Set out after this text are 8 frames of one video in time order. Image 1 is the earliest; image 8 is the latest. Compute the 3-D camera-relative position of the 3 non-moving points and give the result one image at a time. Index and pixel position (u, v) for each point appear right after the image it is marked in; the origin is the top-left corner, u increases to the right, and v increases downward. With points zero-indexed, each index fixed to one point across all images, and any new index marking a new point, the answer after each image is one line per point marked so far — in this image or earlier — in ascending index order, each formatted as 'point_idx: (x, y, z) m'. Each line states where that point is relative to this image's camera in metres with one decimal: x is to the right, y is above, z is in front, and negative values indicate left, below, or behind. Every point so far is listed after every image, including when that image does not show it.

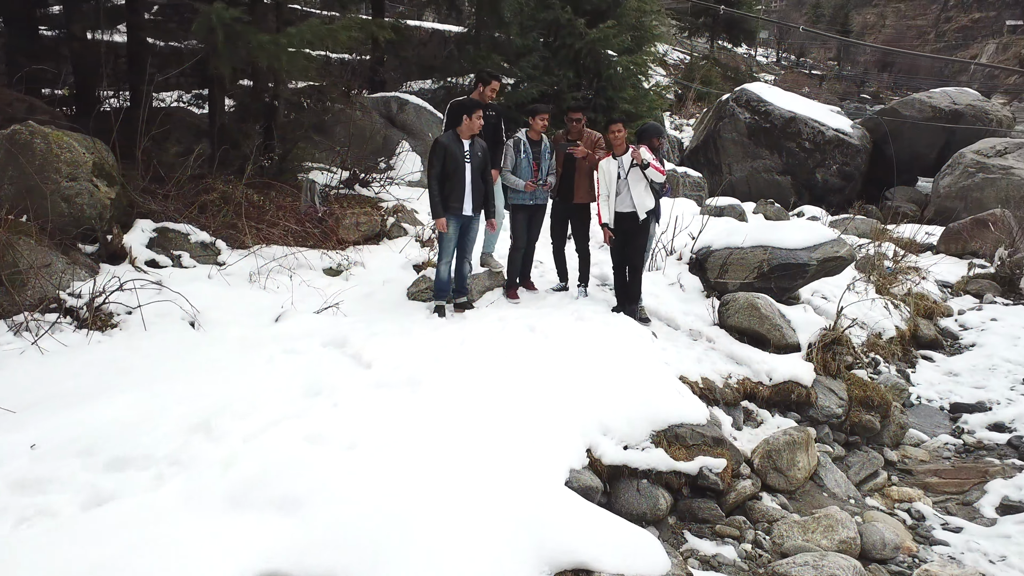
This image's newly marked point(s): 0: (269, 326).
0: (-1.5, -0.2, +4.8) m
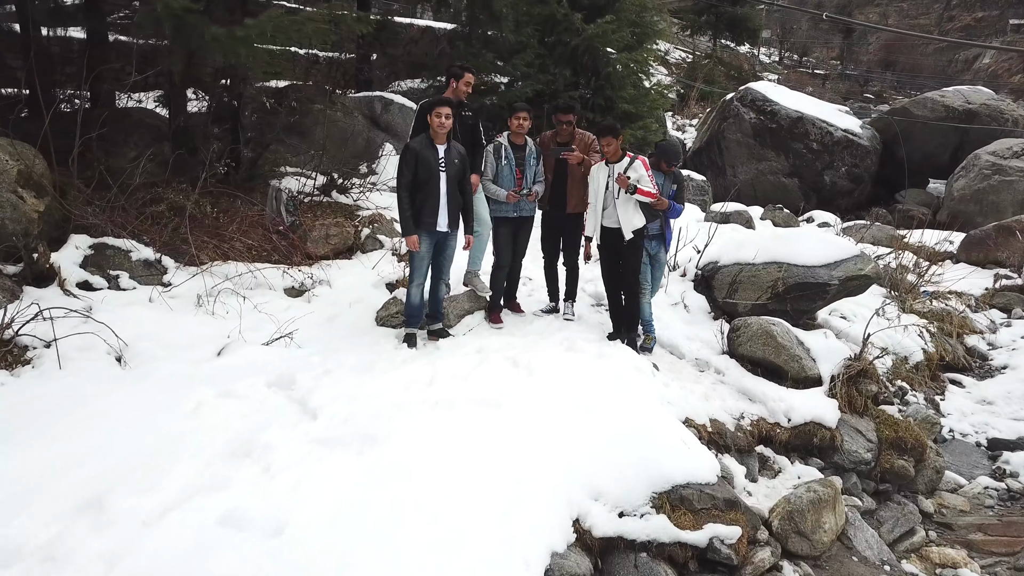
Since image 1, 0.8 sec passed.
0: (-1.6, -0.4, +4.1) m
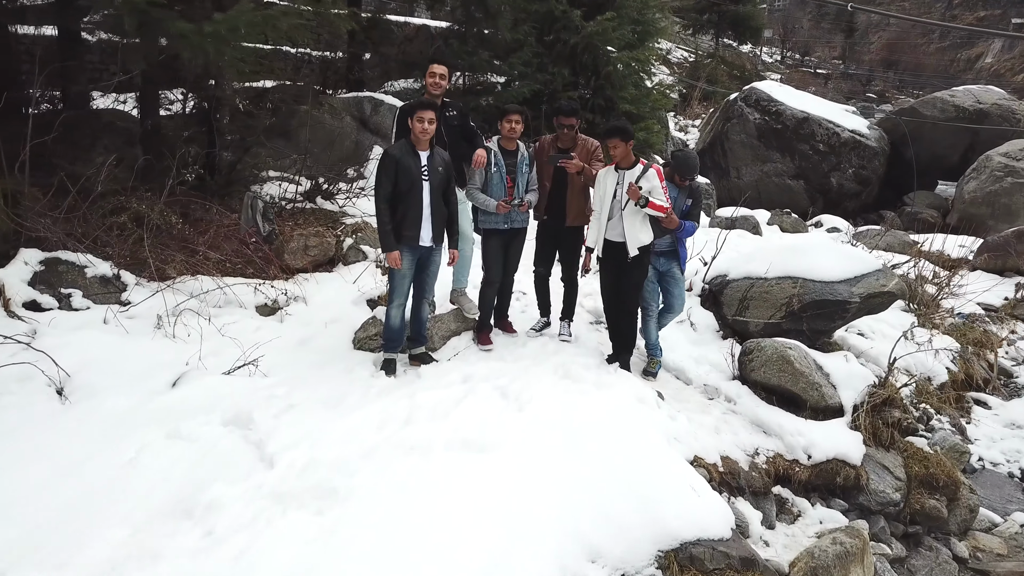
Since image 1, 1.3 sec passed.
0: (-1.7, -0.5, +3.7) m
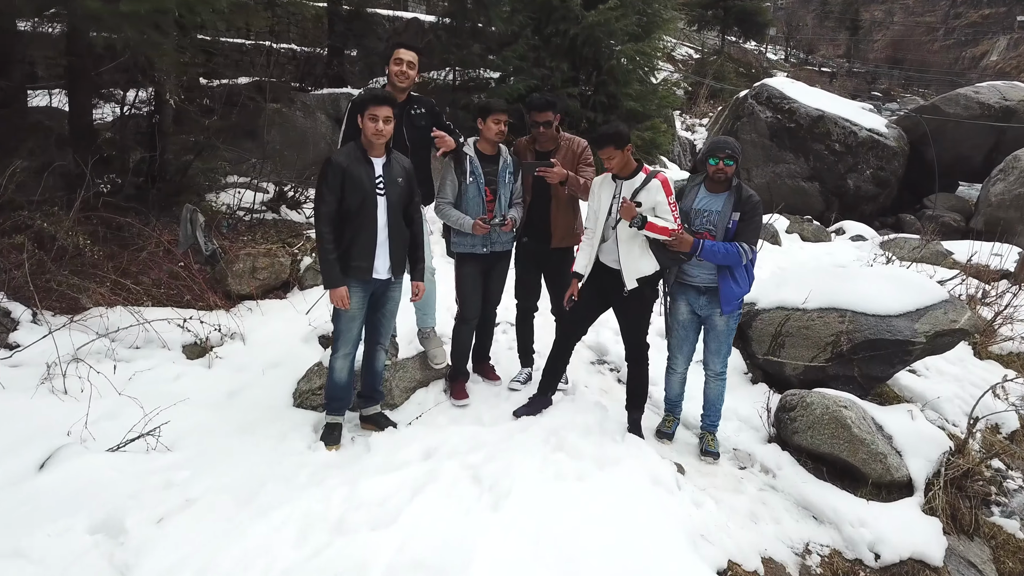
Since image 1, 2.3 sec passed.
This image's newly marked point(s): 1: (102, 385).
0: (-1.8, -0.7, +2.8) m
1: (-1.9, -0.4, +3.5) m
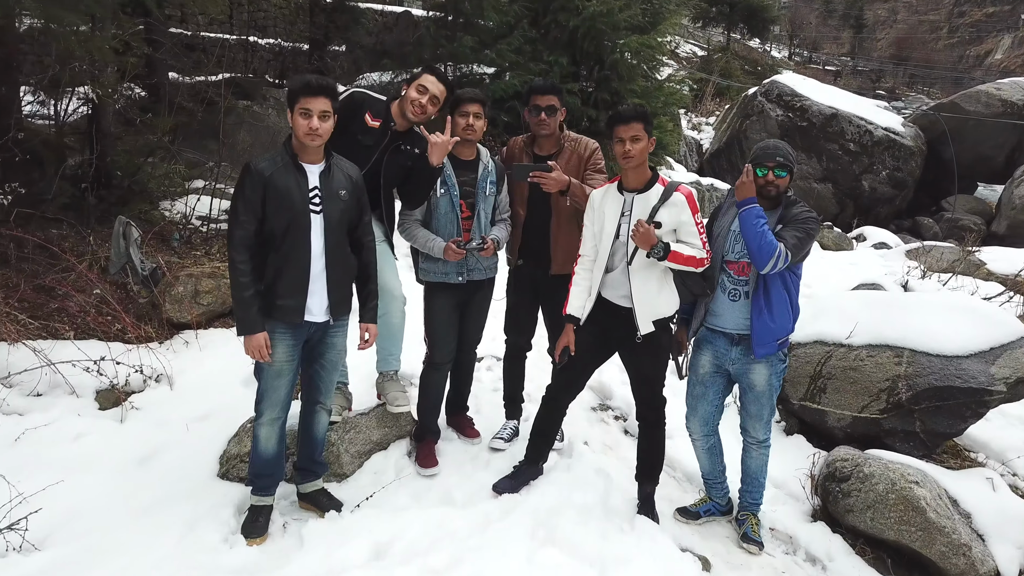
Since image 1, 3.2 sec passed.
0: (-1.8, -0.8, +2.0) m
1: (-2.0, -0.6, +2.8) m
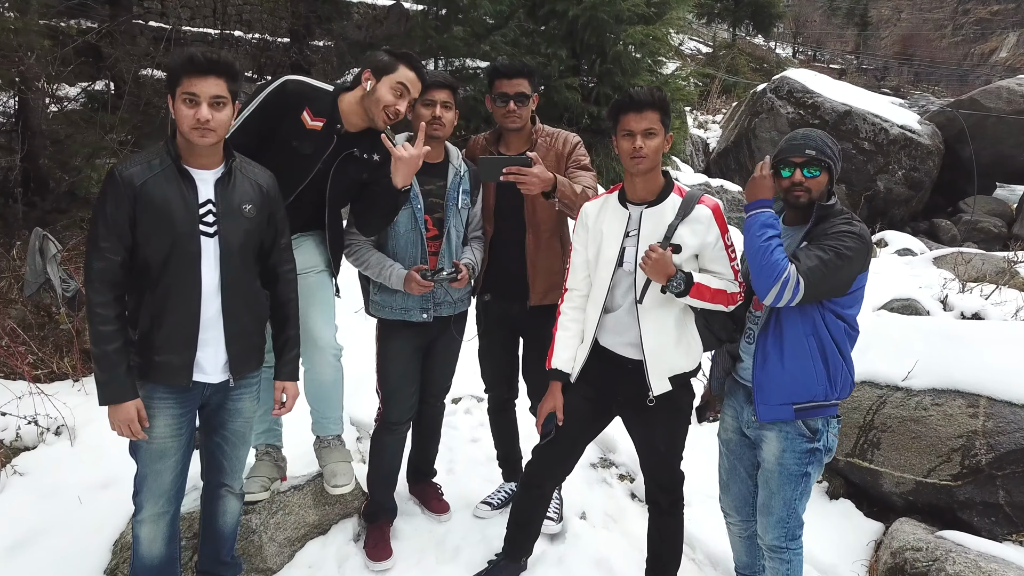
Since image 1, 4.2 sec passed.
0: (-1.9, -1.0, +1.4) m
1: (-2.0, -0.7, +2.2) m
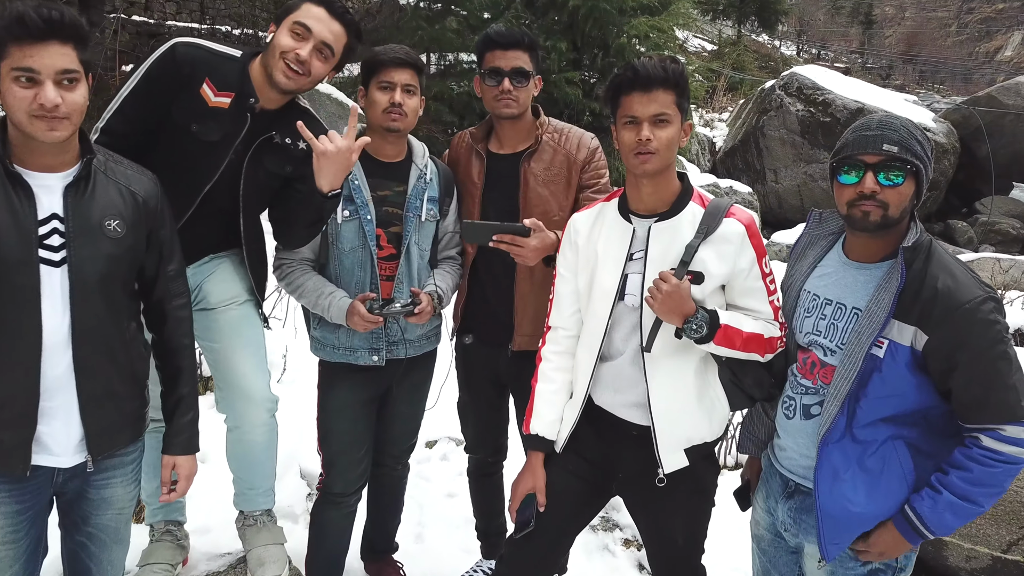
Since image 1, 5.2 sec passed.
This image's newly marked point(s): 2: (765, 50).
0: (-2.0, -1.0, +0.9) m
1: (-2.1, -0.8, +1.7) m
2: (+6.3, +5.9, +18.9) m
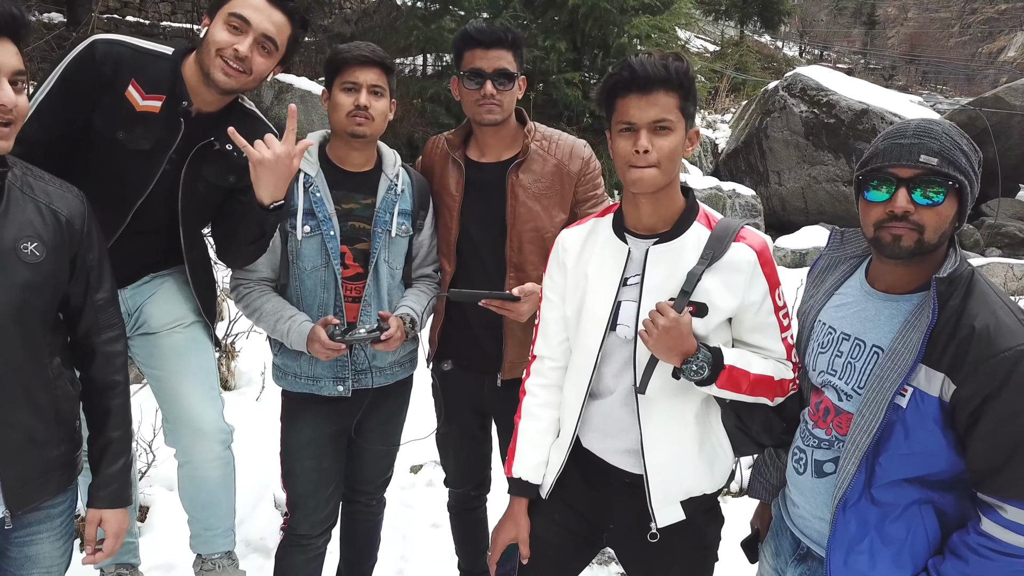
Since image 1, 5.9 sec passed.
0: (-2.0, -1.1, +0.7) m
1: (-2.1, -0.8, +1.5) m
2: (+6.3, +5.8, +18.7) m
